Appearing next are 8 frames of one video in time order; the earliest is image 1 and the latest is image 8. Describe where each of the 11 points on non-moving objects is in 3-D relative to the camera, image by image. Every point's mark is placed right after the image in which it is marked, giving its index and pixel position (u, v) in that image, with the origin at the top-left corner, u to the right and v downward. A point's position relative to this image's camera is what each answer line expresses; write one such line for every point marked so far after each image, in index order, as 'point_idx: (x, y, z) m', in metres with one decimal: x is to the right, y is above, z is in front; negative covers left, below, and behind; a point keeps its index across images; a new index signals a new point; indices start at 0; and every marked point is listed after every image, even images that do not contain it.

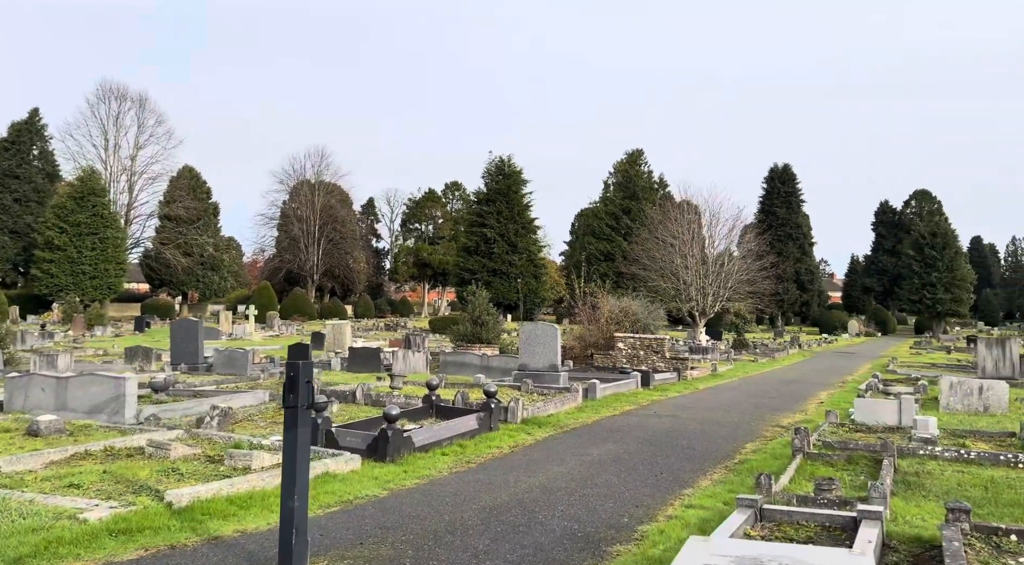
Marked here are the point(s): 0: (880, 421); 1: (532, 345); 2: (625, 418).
0: (+7.0, -2.6, +16.6) m
1: (+0.4, -1.3, +18.1) m
2: (+2.0, -2.3, +15.4) m
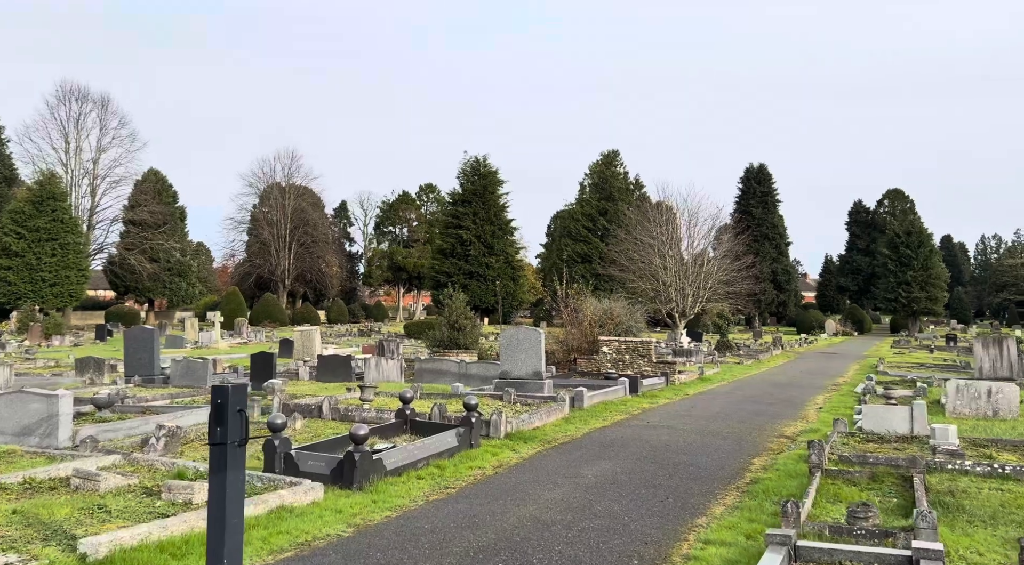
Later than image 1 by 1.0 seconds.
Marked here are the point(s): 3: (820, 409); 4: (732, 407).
0: (+6.7, -2.6, +15.5) m
1: (0.0, -1.3, +16.7) m
2: (+1.7, -2.3, +14.1) m
3: (+6.6, -2.7, +18.9) m
4: (+4.6, -2.6, +18.5) m
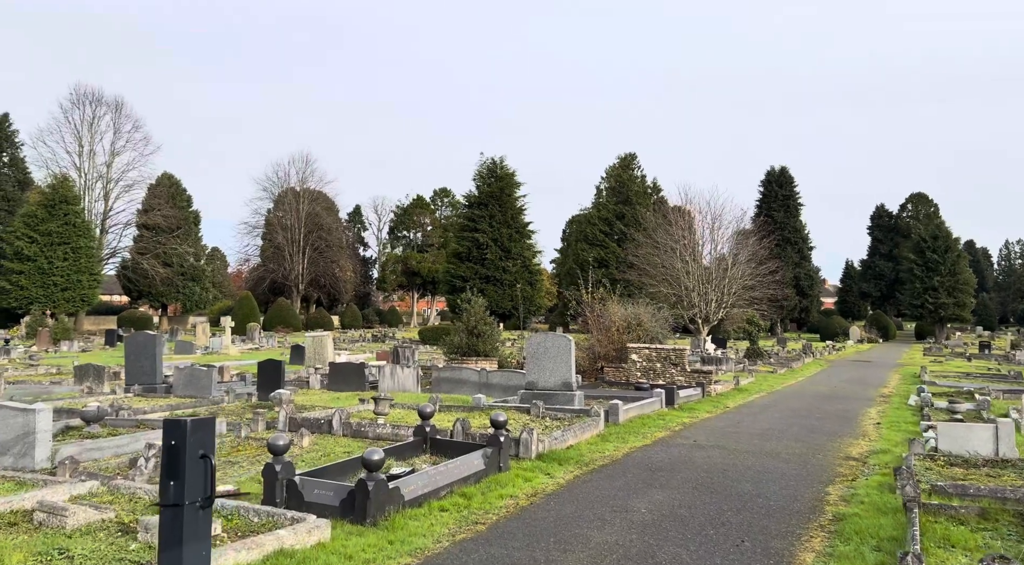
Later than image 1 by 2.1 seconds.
0: (+7.1, -2.6, +13.8) m
1: (+0.5, -1.3, +15.2) m
2: (+2.1, -2.3, +12.5) m
3: (+7.2, -2.8, +17.3) m
4: (+5.2, -2.6, +16.9) m
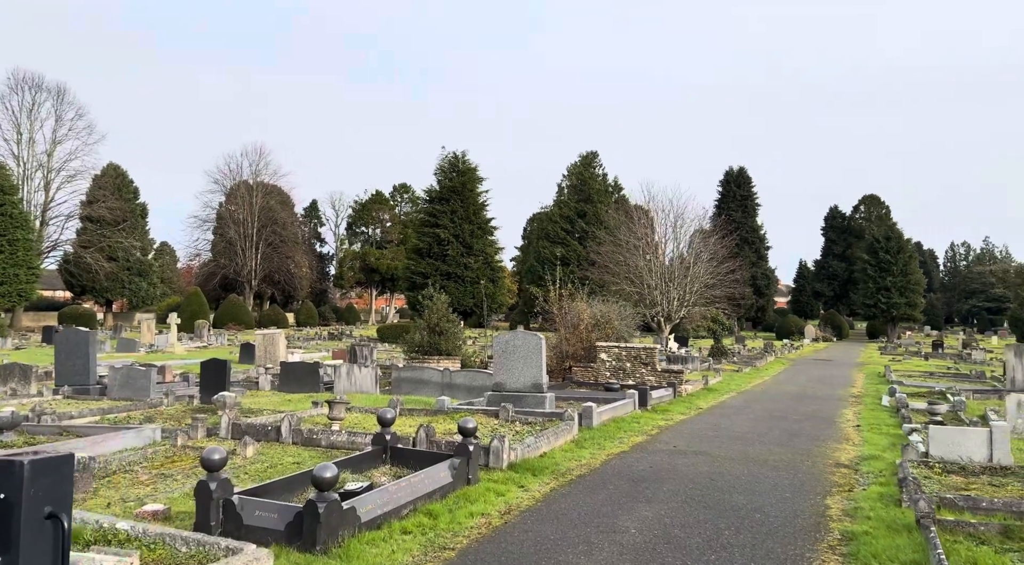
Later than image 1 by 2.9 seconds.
0: (+6.7, -2.5, +13.1) m
1: (0.0, -1.2, +14.1) m
2: (+1.7, -2.3, +11.5) m
3: (+6.5, -2.7, +16.5) m
4: (+4.5, -2.6, +16.1) m
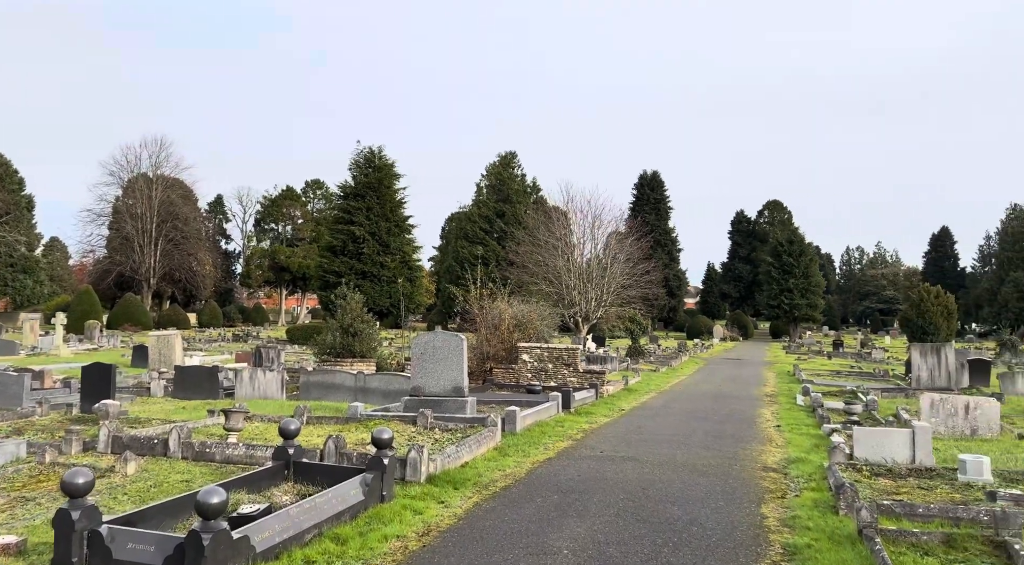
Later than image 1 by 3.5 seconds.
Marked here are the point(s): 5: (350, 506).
0: (+5.5, -2.5, +12.9) m
1: (-1.3, -1.2, +13.3) m
2: (+0.7, -2.2, +10.9) m
3: (+5.0, -2.7, +16.3) m
4: (+3.1, -2.5, +15.7) m
5: (-1.4, -1.9, +7.5) m
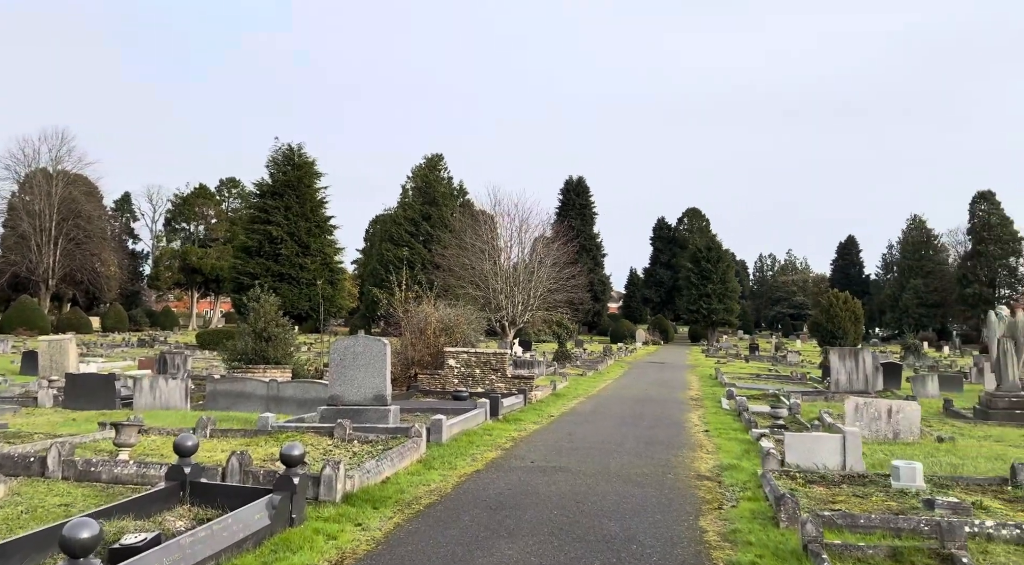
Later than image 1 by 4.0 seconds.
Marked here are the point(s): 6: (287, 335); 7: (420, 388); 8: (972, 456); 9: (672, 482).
0: (+4.4, -2.6, +12.7) m
1: (-2.4, -1.2, +12.4) m
2: (-0.2, -2.2, +10.2) m
3: (+3.6, -2.8, +16.0) m
4: (+1.8, -2.6, +15.2) m
5: (-2.0, -1.9, +6.7) m
6: (-4.8, -1.1, +18.8) m
7: (-2.1, -2.3, +19.4) m
8: (+8.0, -3.0, +15.5) m
9: (+1.9, -2.4, +10.8) m
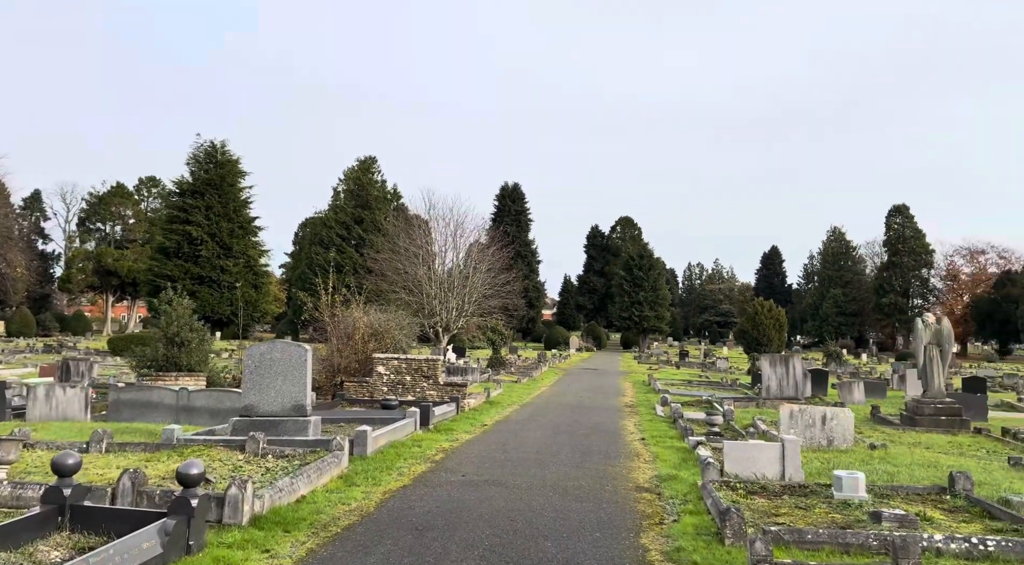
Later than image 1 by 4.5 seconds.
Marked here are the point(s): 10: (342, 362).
0: (+3.4, -2.6, +12.3) m
1: (-3.3, -1.2, +11.6) m
2: (-0.9, -2.3, +9.5) m
3: (+2.4, -2.9, +15.6) m
4: (+0.6, -2.7, +14.7) m
5: (-2.5, -1.9, +5.9) m
6: (-6.2, -1.2, +17.8) m
7: (-3.5, -2.4, +18.6) m
8: (+6.8, -3.2, +15.4) m
9: (+1.1, -2.5, +10.3) m
10: (-3.9, -1.8, +20.0) m
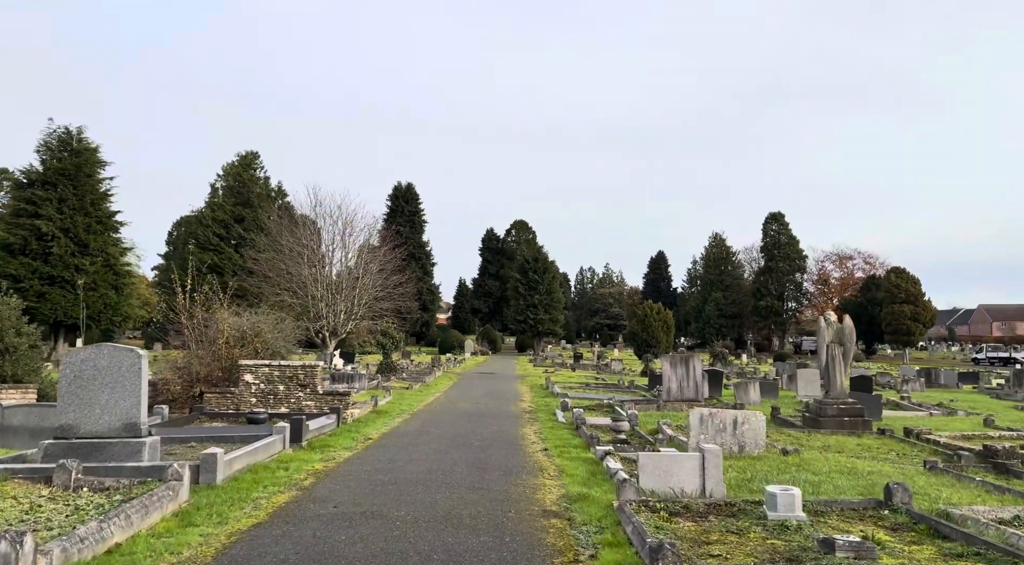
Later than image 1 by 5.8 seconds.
0: (+2.1, -2.5, +10.9) m
1: (-4.5, -1.1, +9.4) m
2: (-2.0, -2.1, +7.6) m
3: (+0.6, -2.8, +14.0) m
4: (-1.0, -2.6, +12.9) m
5: (-3.0, -1.7, +3.9) m
6: (-8.2, -1.1, +15.2) m
7: (-5.6, -2.3, +16.3) m
8: (+5.1, -3.1, +14.4) m
9: (0.0, -2.3, +8.6) m
10: (-6.1, -1.7, +17.7) m
